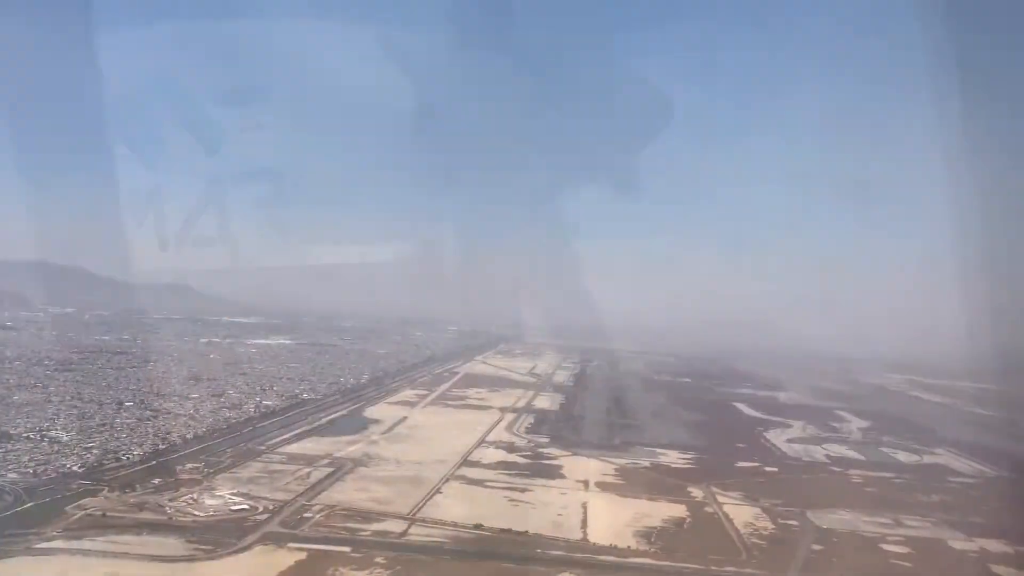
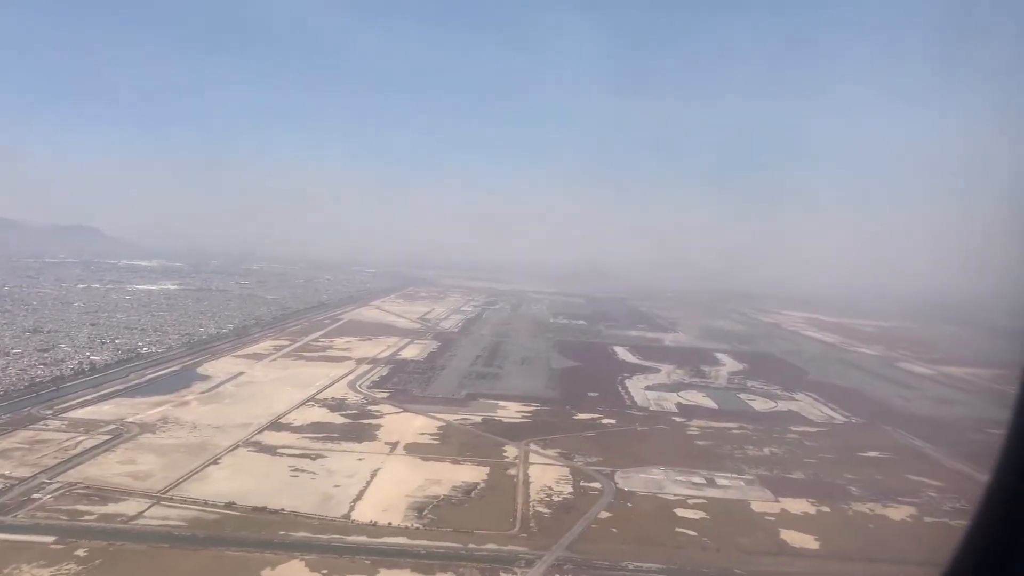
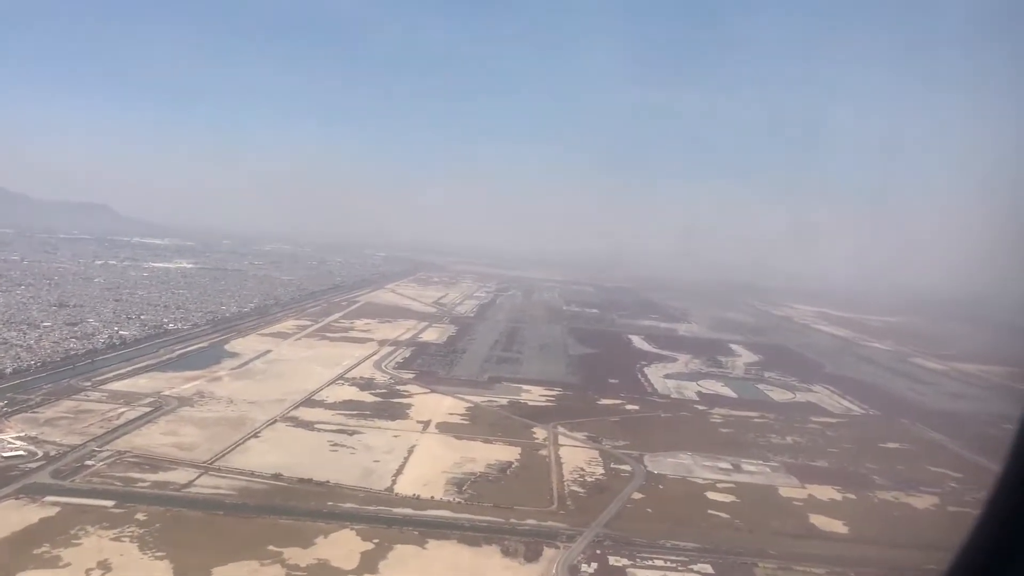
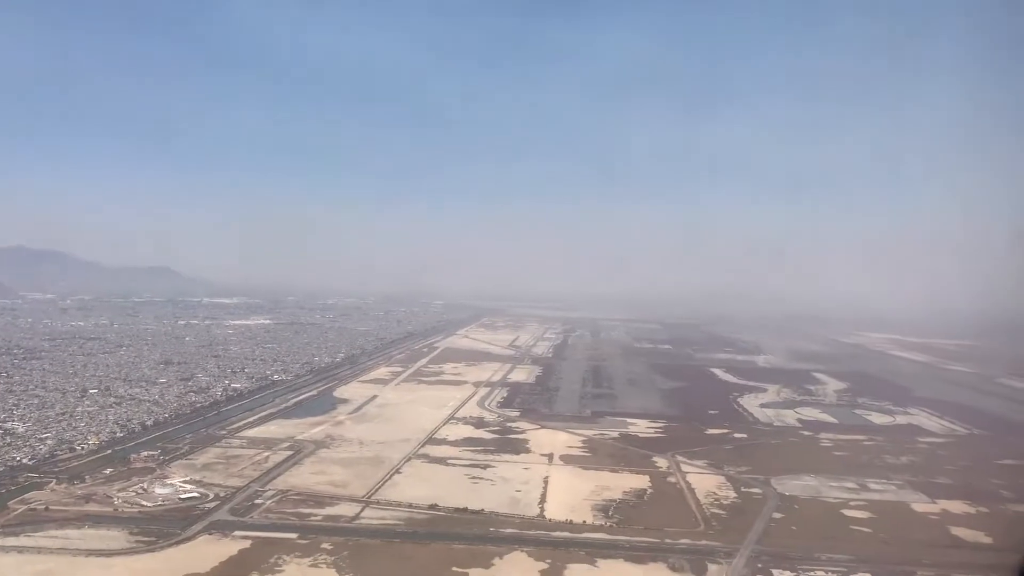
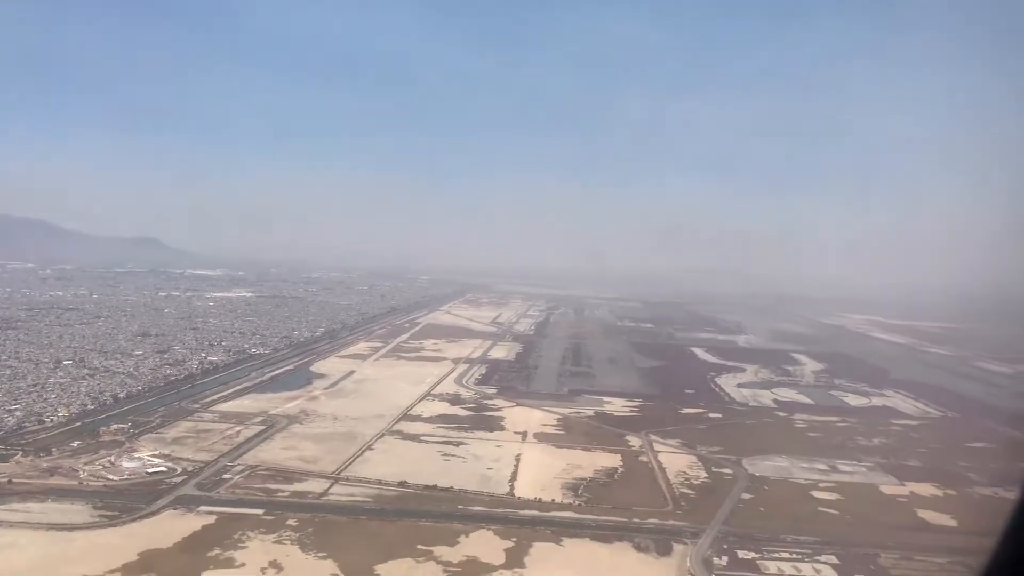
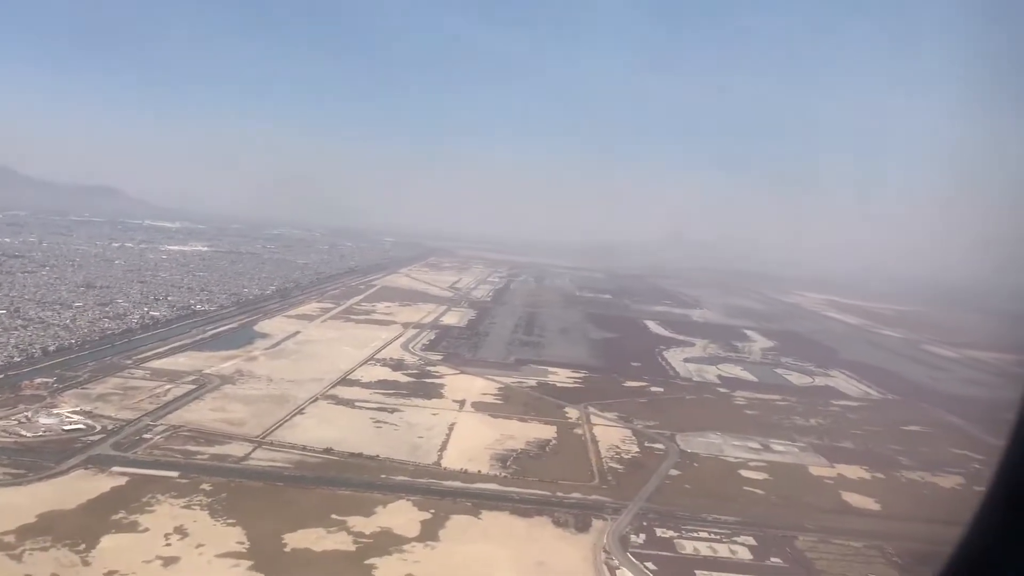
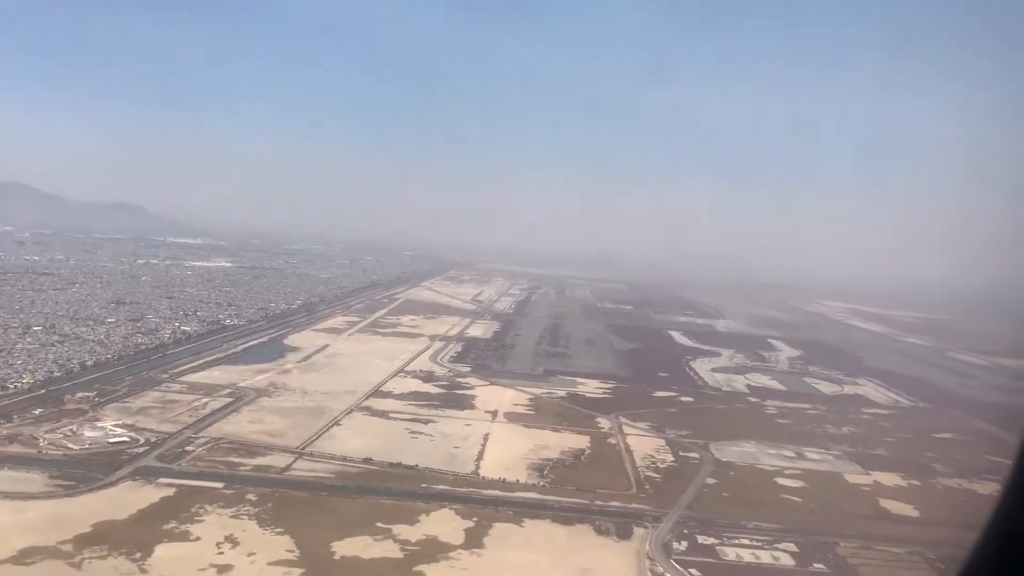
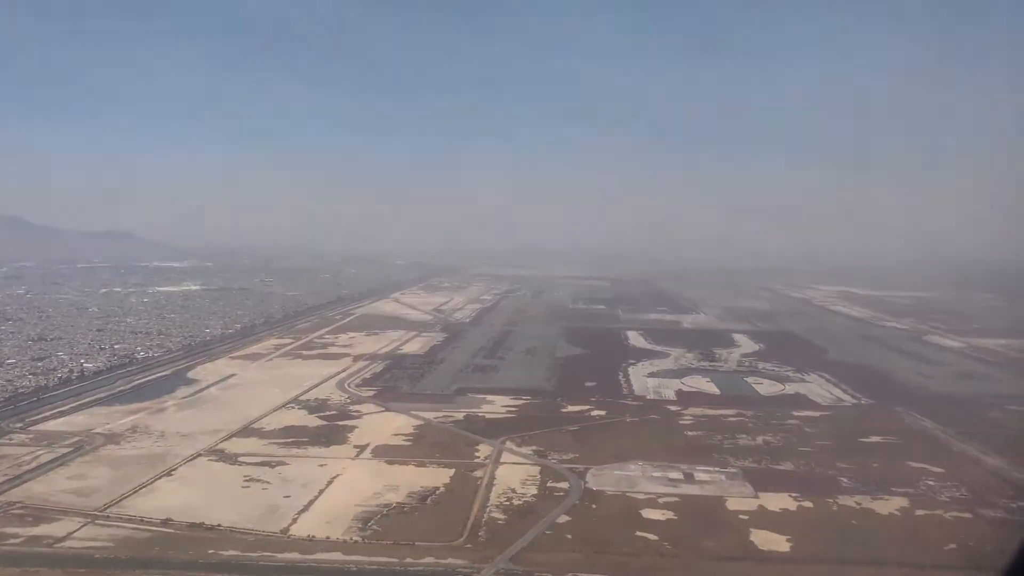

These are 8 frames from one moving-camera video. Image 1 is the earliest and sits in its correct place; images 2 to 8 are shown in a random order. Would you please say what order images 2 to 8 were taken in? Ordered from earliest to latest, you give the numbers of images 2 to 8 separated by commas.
4, 5, 7, 6, 3, 2, 8
